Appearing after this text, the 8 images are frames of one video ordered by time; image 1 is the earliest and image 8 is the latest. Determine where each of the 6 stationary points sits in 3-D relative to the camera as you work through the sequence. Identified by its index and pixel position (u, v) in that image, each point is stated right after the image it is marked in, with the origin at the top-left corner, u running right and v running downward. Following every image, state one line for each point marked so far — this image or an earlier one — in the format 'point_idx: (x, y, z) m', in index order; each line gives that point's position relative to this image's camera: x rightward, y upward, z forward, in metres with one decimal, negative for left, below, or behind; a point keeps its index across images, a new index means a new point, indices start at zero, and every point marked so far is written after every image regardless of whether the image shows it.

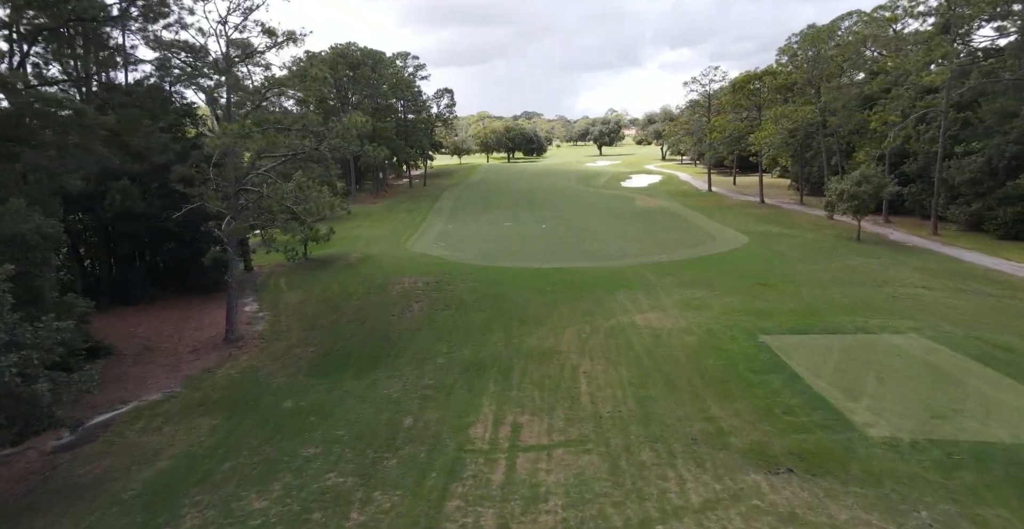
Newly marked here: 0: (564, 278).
0: (+1.7, -0.5, +18.5) m
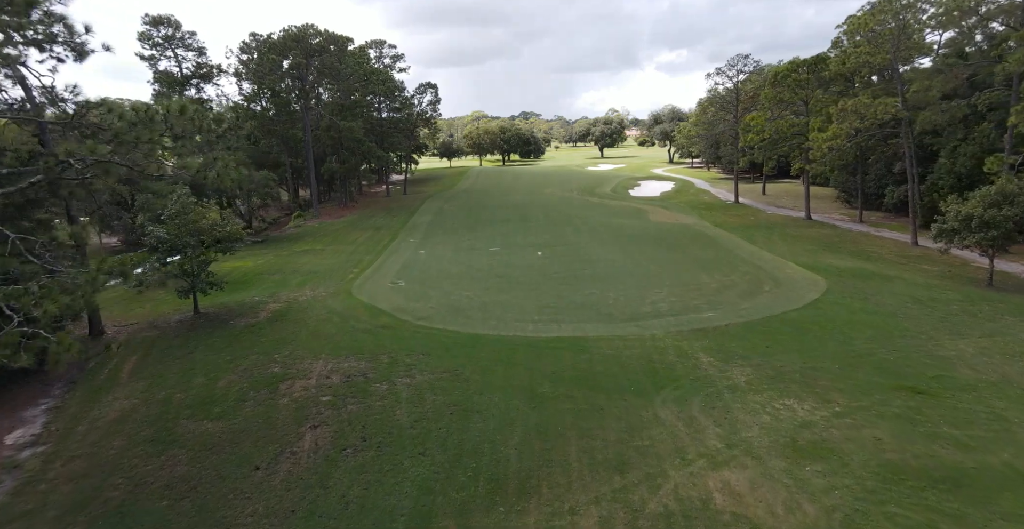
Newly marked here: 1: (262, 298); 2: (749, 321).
0: (+1.2, -2.0, +11.6) m
1: (-7.7, -1.0, +17.9) m
2: (+5.8, -1.4, +14.2) m
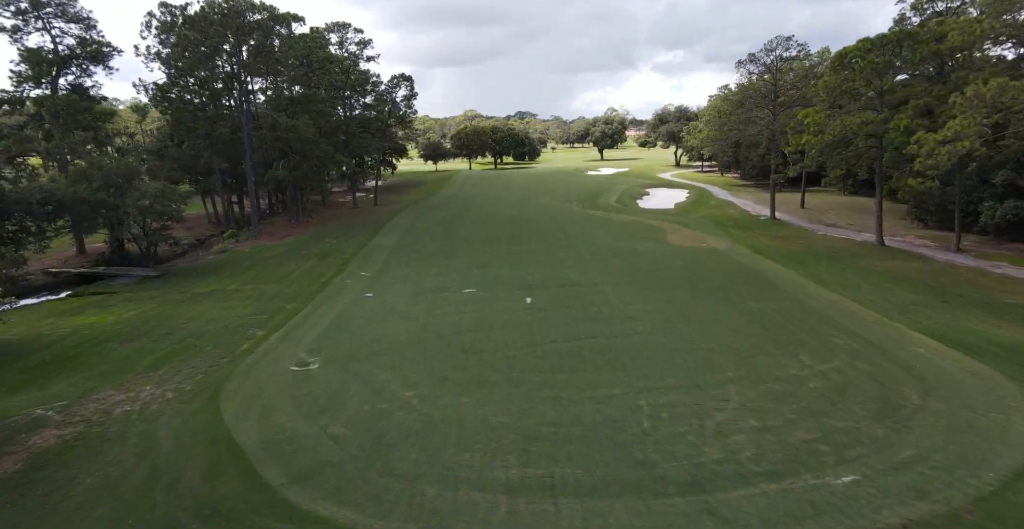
0: (+0.6, -3.6, +4.2) m
1: (-8.3, -2.6, +10.5) m
2: (+5.2, -3.0, +6.9) m
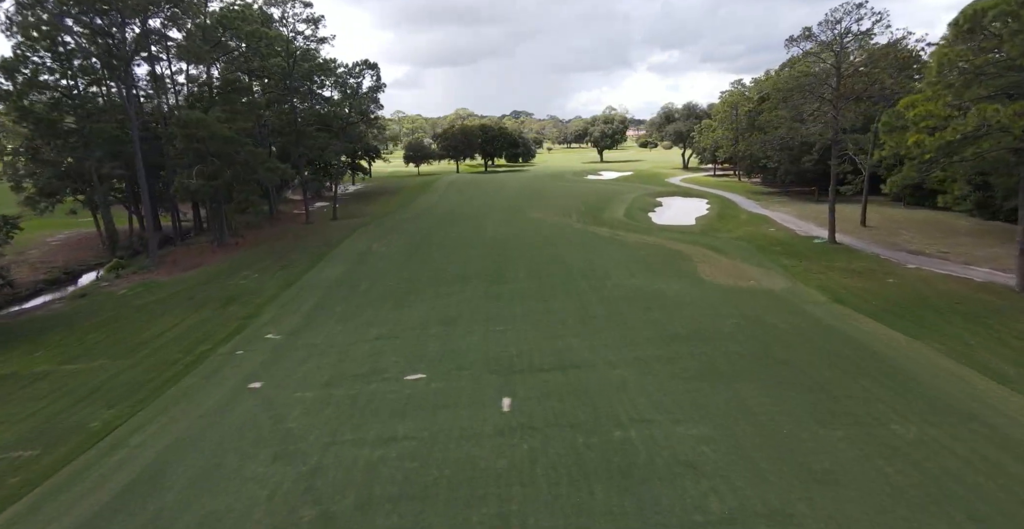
0: (+0.1, -5.2, -3.6) m
1: (-8.9, -4.2, +2.6) m
2: (+4.6, -4.6, -0.9) m
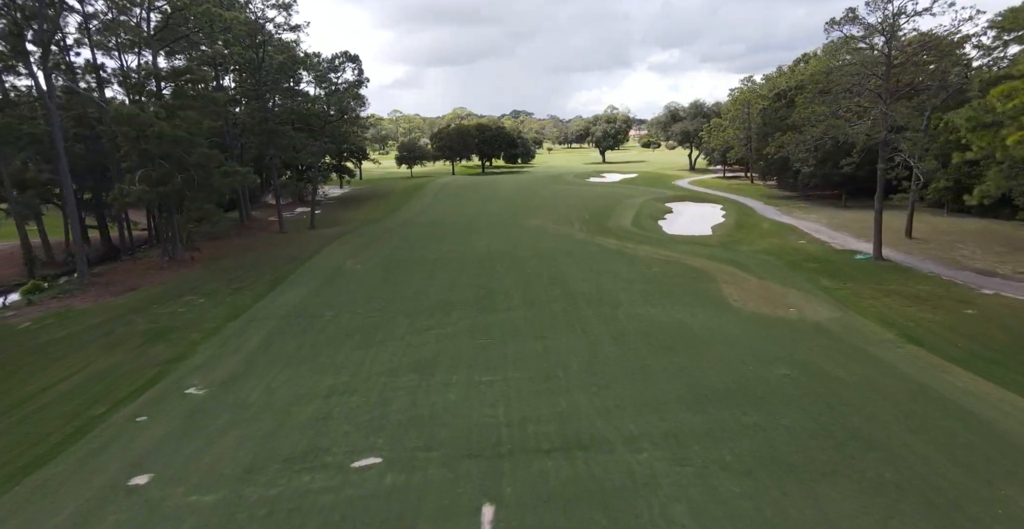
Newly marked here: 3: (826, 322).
0: (-0.2, -6.0, -7.3) m
1: (-9.1, -5.0, -1.1) m
2: (+4.4, -5.3, -4.6) m
3: (+9.1, -1.7, +16.6) m
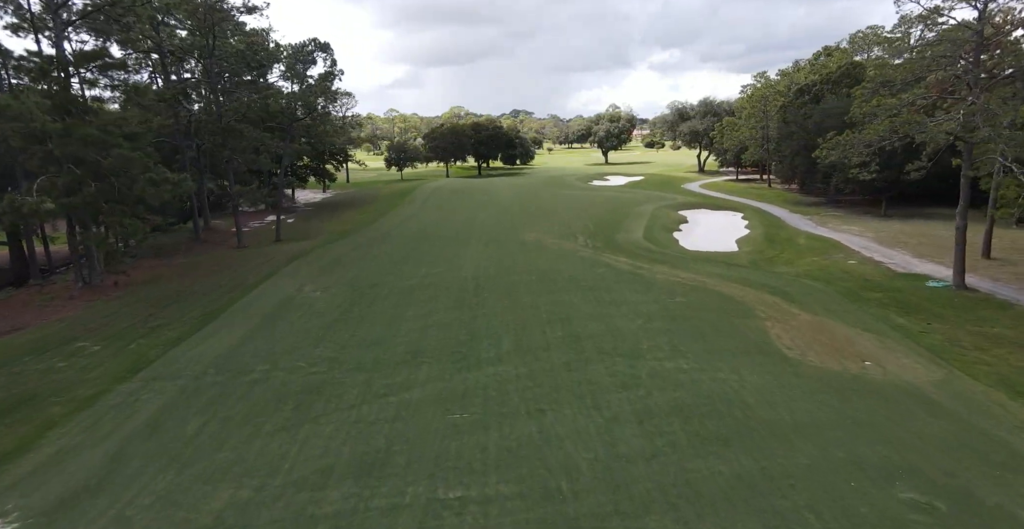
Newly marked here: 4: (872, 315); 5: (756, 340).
0: (-0.5, -6.9, -11.9) m
1: (-9.4, -6.0, -5.6) m
2: (+4.1, -6.3, -9.2) m
3: (+8.8, -2.6, +12.0) m
4: (+10.7, -1.5, +17.2) m
5: (+6.8, -2.0, +16.3) m
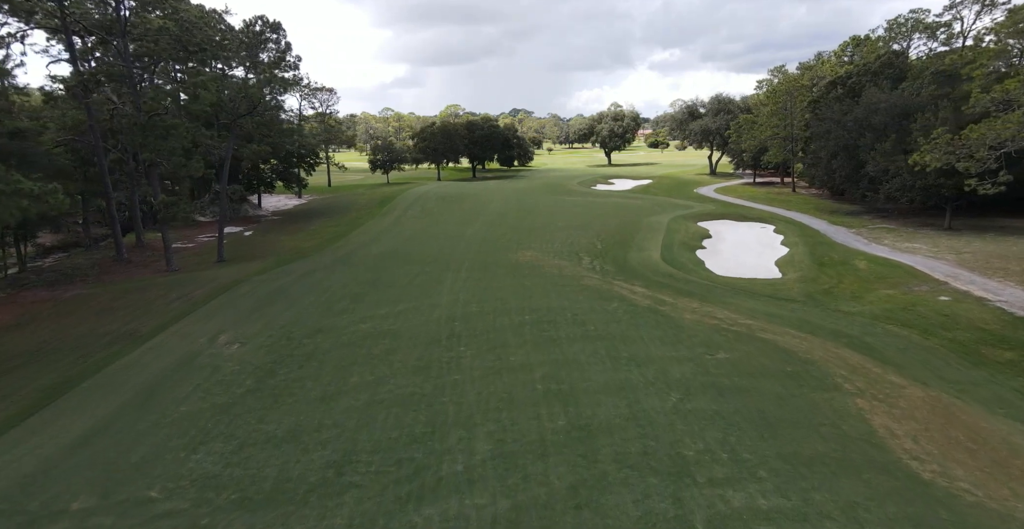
0: (-0.9, -8.0, -17.4) m
1: (-9.8, -7.1, -11.2) m
2: (+3.7, -7.4, -14.7) m
3: (+8.4, -3.7, +6.5) m
4: (+10.3, -2.7, +11.7) m
5: (+6.4, -3.1, +10.8) m
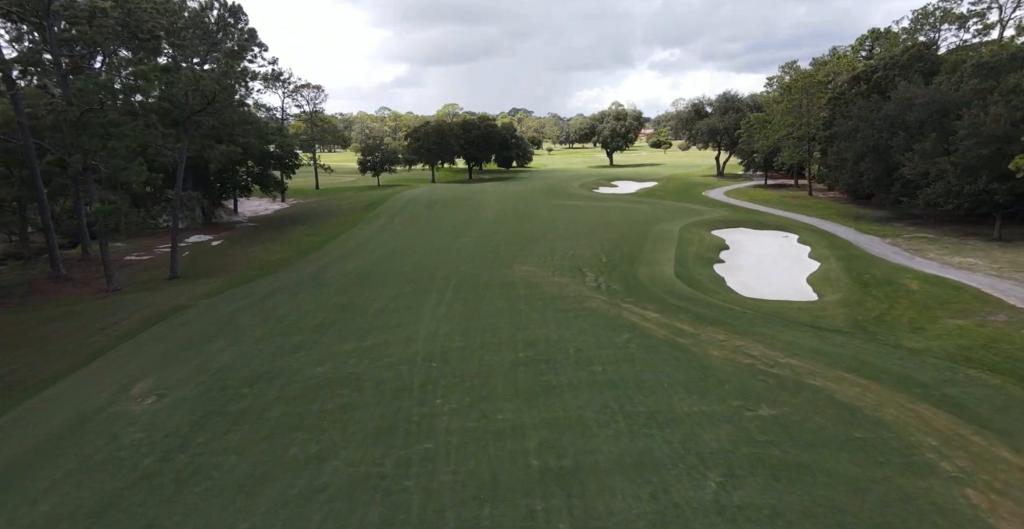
0: (-1.1, -8.7, -20.7) m
1: (-10.1, -7.8, -14.5) m
2: (+3.4, -8.1, -18.0) m
3: (+8.1, -4.4, +3.2) m
4: (+10.1, -3.3, +8.4) m
5: (+6.2, -3.8, +7.5) m
